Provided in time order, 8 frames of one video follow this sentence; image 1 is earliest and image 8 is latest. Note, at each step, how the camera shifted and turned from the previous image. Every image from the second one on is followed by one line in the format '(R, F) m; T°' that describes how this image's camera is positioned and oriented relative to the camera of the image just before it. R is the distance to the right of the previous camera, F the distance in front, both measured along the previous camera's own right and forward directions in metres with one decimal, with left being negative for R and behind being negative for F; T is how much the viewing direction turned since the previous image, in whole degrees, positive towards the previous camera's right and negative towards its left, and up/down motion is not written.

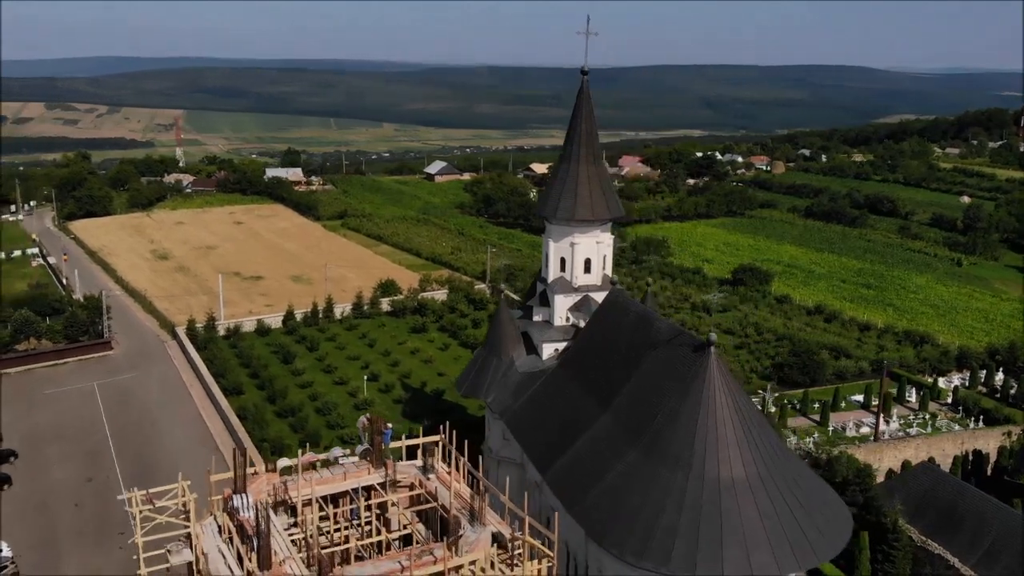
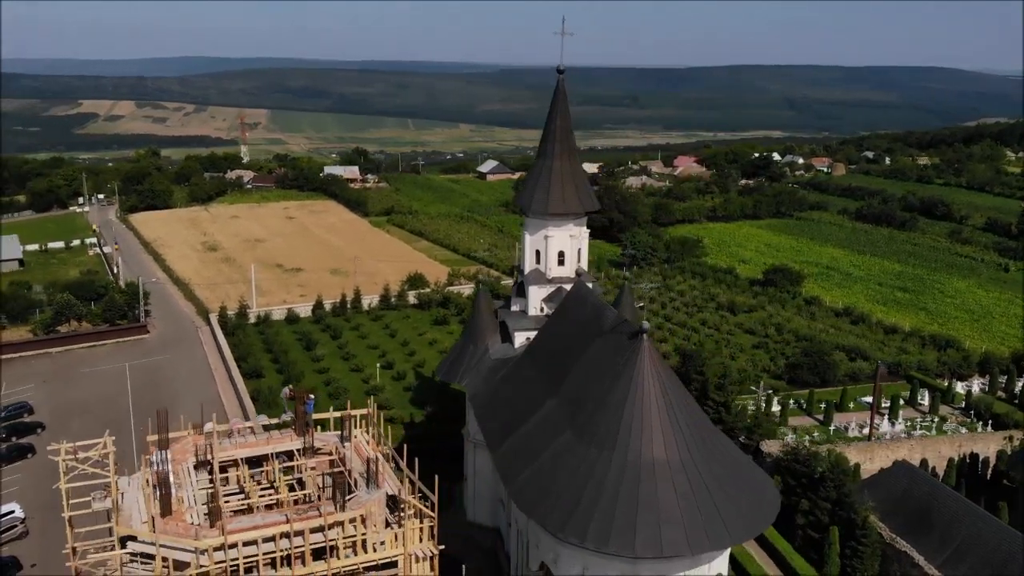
(+1.9, -0.6) m; -5°
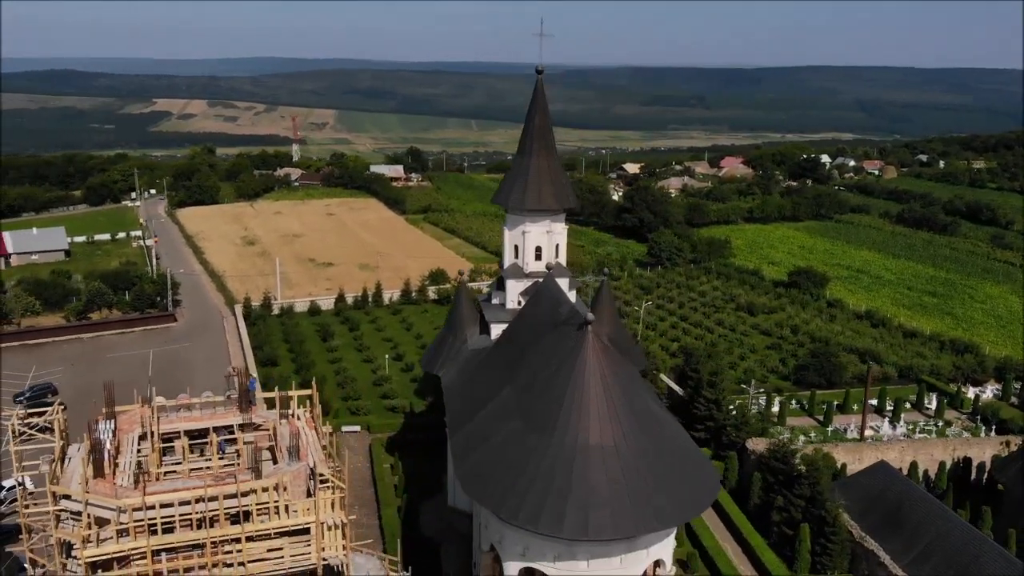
(+1.7, -0.5) m; -4°
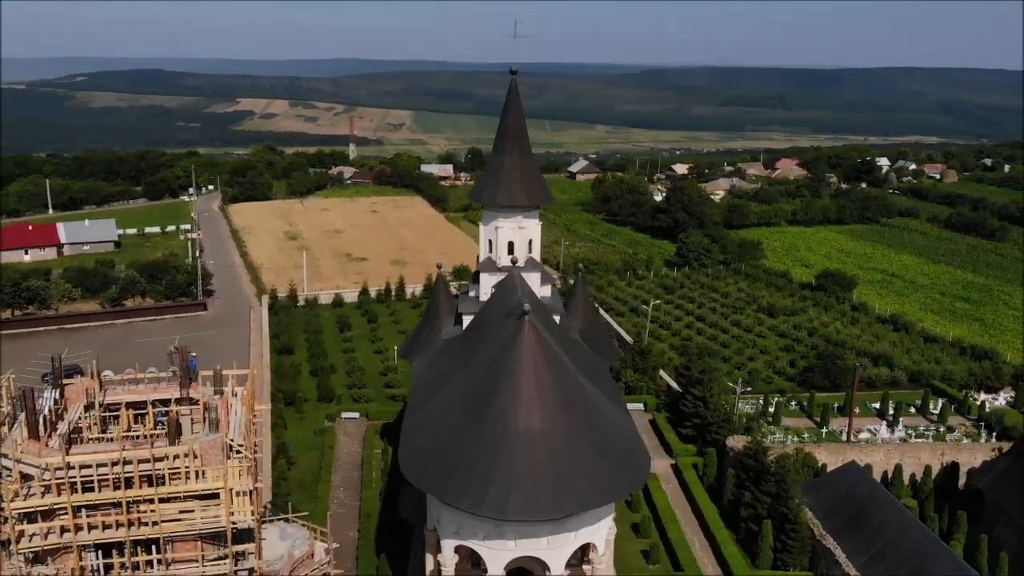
(+2.1, -0.6) m; -5°
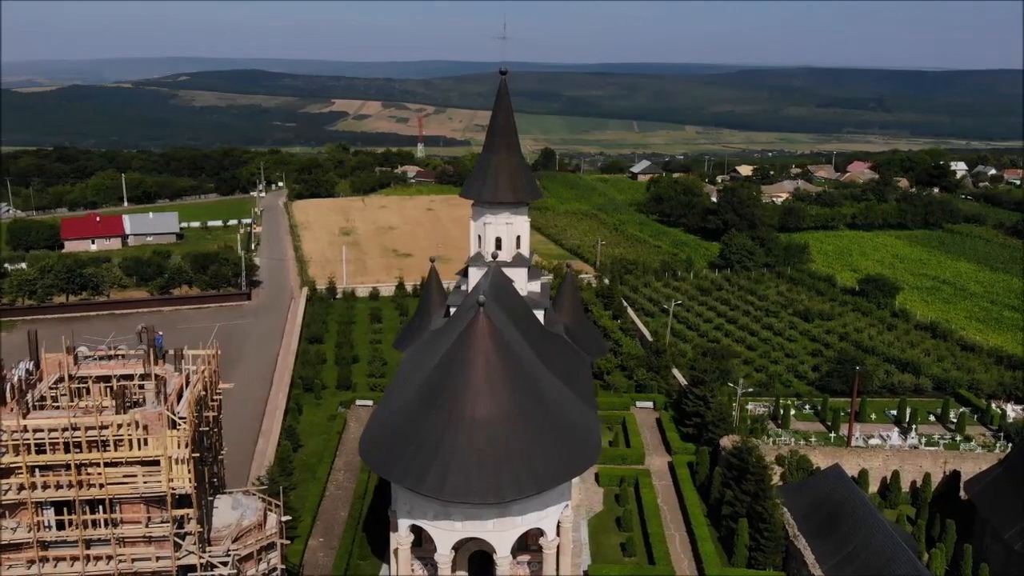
(+2.1, -0.5) m; -5°
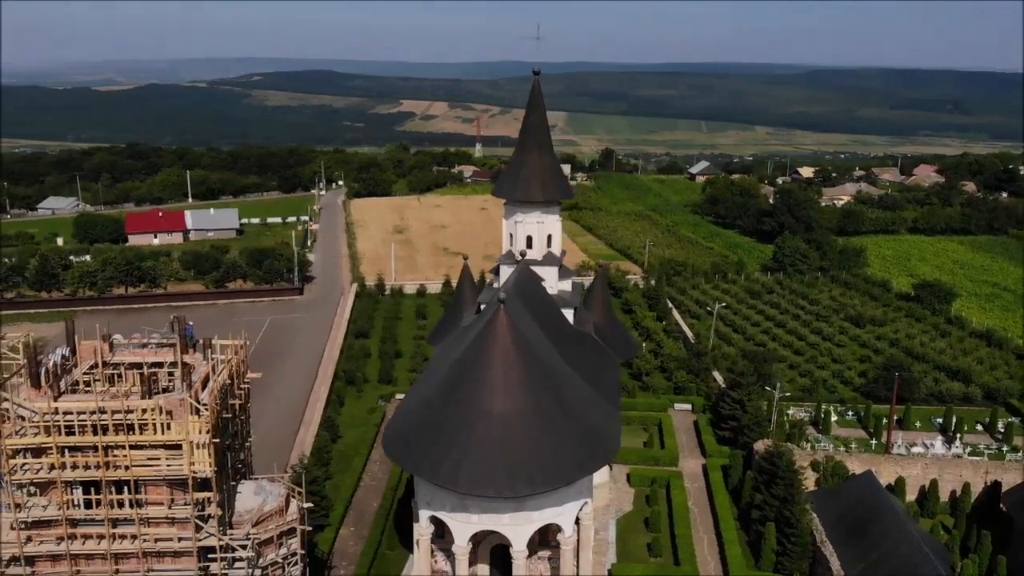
(+0.7, -0.2) m; -4°
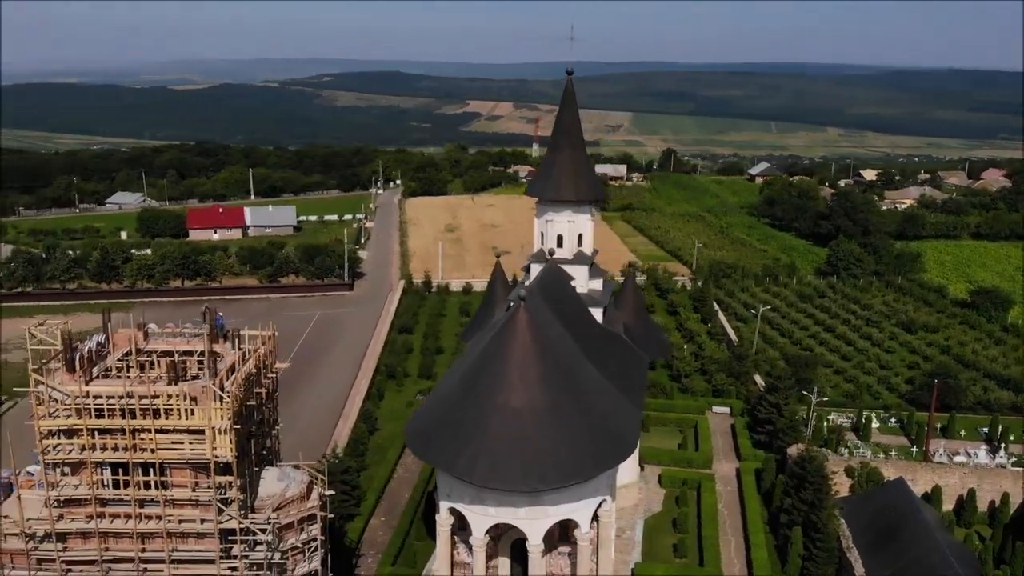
(+0.7, -0.2) m; -4°
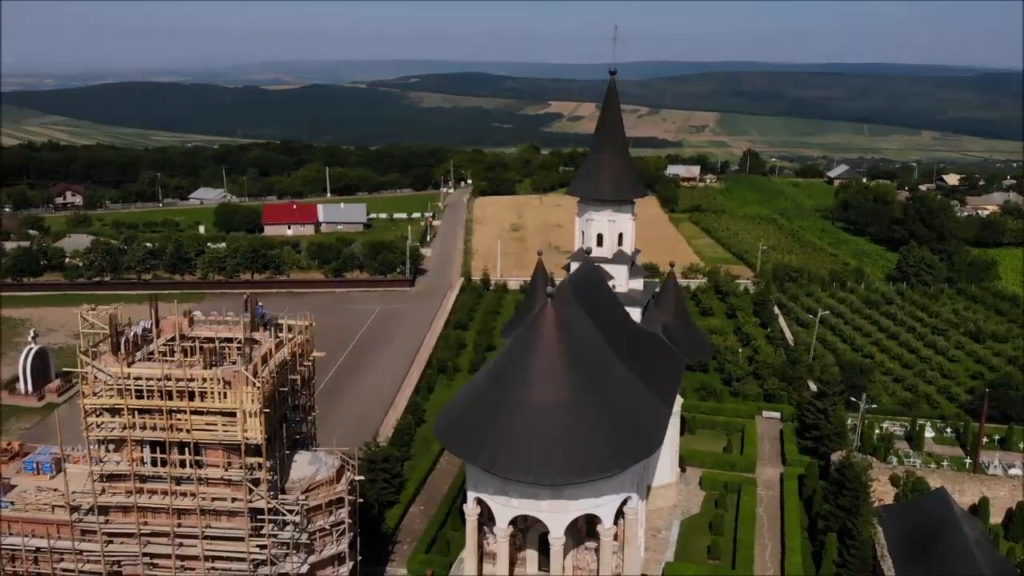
(+0.9, -0.3) m; -5°
